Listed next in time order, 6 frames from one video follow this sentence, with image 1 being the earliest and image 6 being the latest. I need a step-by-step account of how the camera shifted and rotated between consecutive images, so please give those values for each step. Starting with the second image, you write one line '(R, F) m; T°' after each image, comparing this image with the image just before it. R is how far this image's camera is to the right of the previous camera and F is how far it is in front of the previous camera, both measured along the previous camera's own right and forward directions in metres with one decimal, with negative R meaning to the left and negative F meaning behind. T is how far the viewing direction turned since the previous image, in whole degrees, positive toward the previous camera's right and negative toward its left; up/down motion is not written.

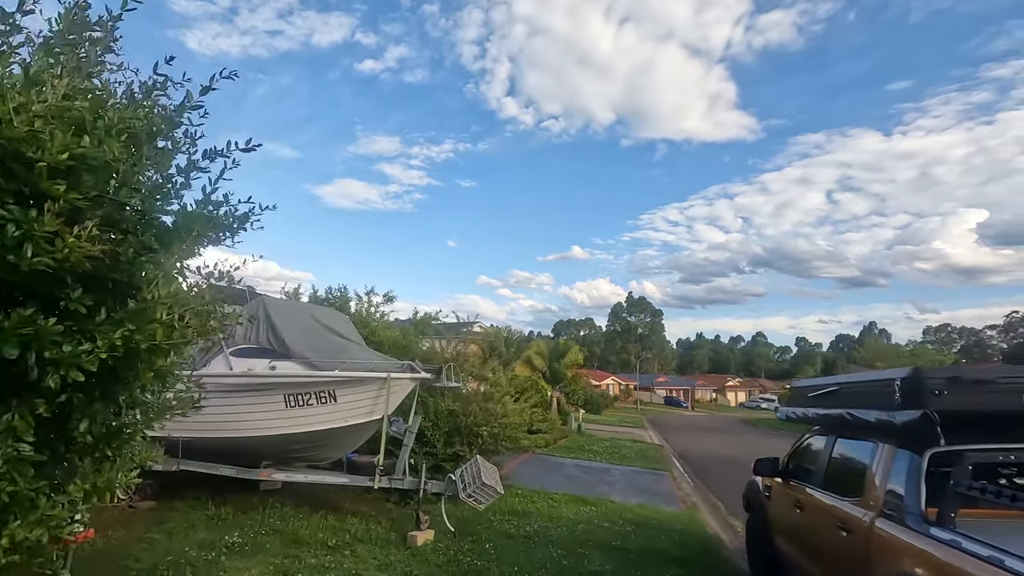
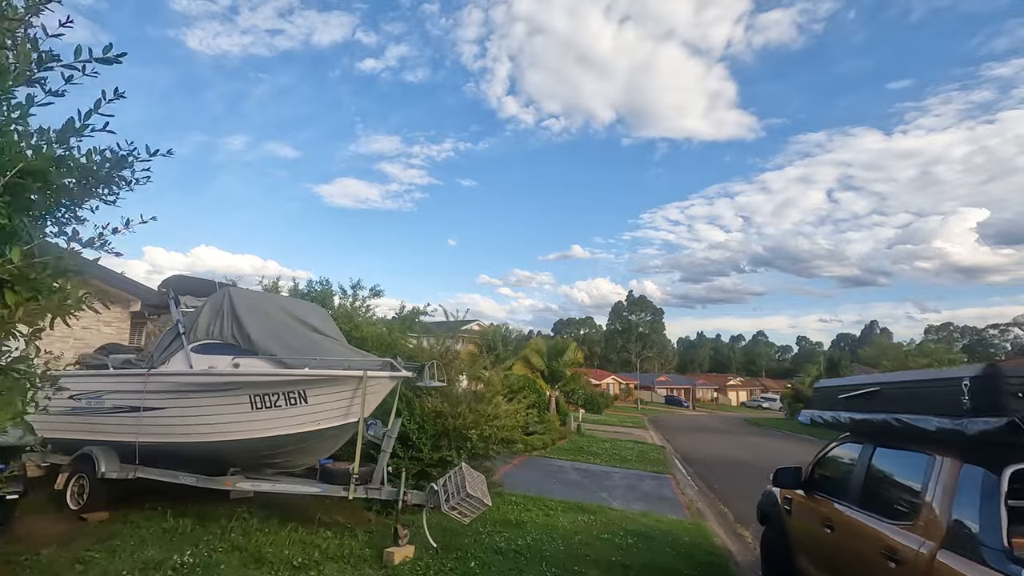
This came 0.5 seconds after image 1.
(+0.1, +0.7) m; 0°
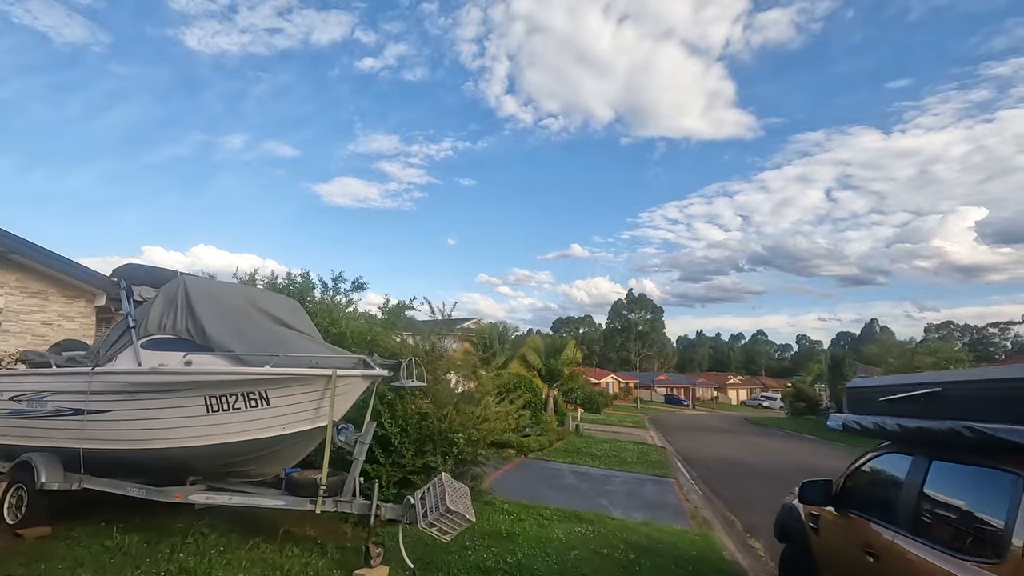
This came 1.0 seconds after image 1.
(+0.1, +0.7) m; 0°
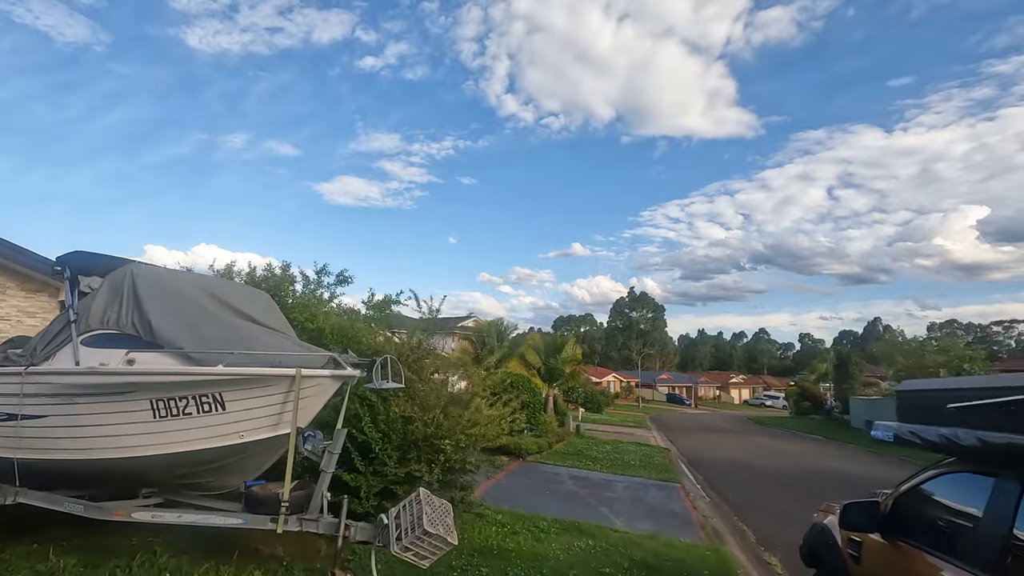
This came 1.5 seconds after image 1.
(+0.1, +0.7) m; 0°
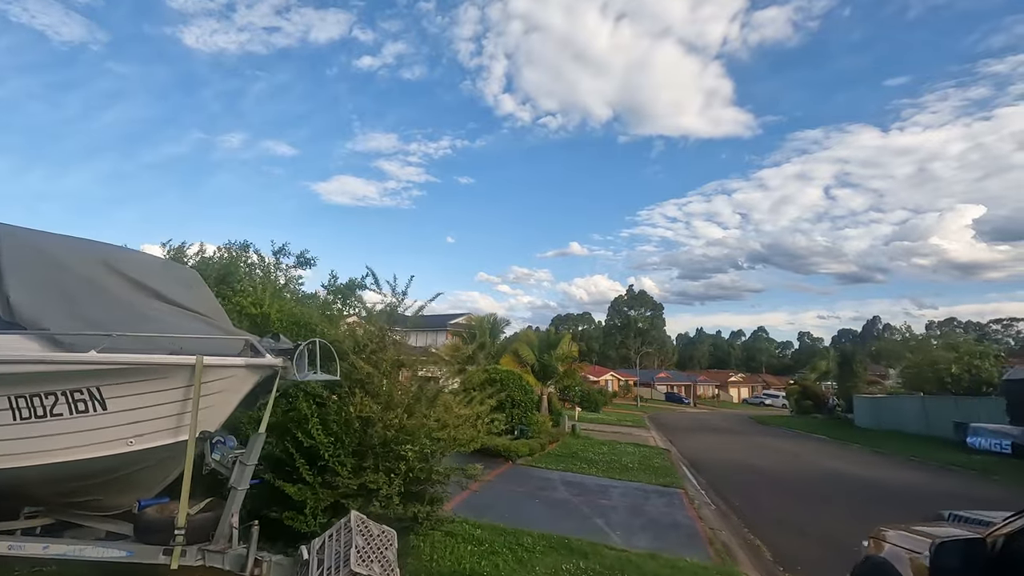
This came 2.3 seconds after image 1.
(+0.2, +1.1) m; 0°
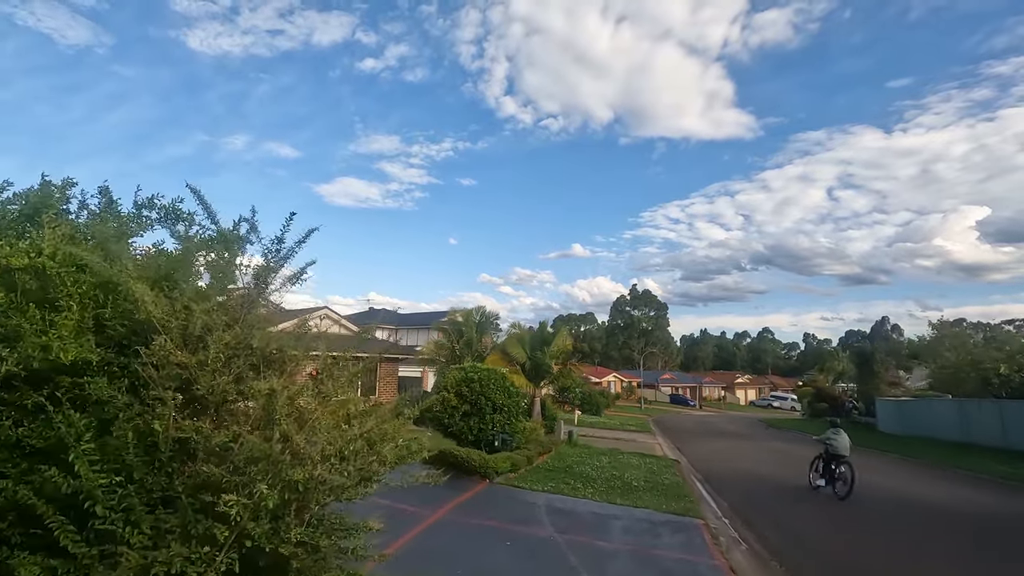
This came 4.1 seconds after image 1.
(+0.5, +2.5) m; 0°
